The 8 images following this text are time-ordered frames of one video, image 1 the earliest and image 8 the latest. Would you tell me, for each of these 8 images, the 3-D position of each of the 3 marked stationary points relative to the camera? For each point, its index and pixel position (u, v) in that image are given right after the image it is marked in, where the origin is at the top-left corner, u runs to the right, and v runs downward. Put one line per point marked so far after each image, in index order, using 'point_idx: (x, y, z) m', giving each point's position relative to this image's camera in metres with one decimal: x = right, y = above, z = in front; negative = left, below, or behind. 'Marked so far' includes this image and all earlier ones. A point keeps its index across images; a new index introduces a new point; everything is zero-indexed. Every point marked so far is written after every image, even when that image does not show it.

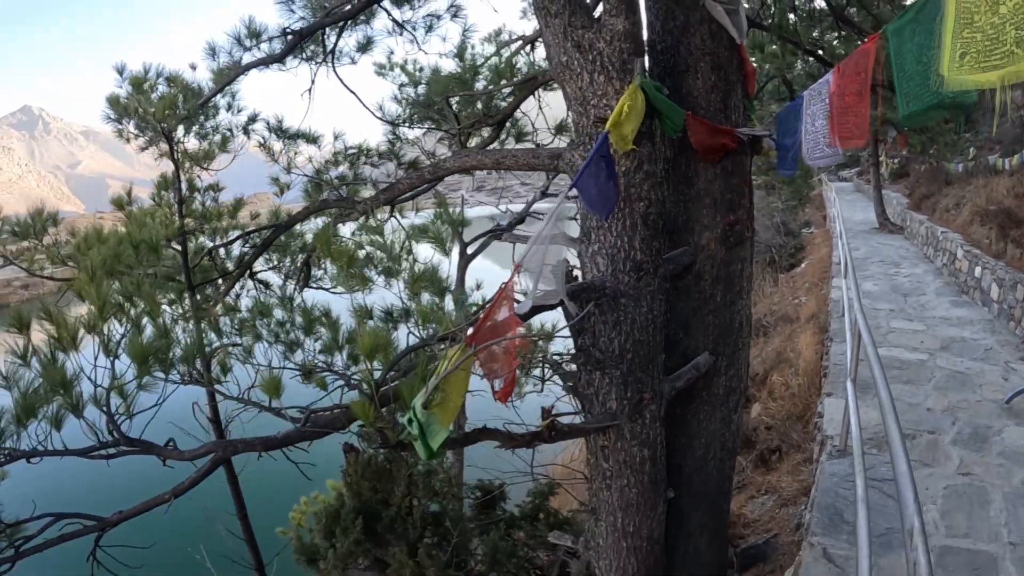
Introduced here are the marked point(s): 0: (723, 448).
0: (+0.8, -0.6, +2.1) m
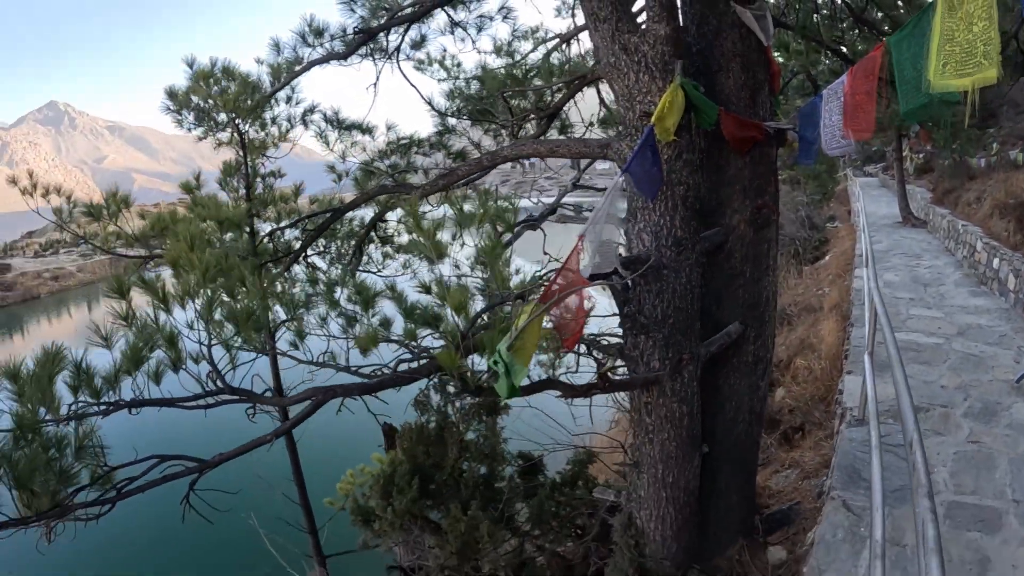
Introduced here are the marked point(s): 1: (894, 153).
0: (+1.0, -0.5, +2.3) m
1: (+6.4, +2.2, +9.8) m
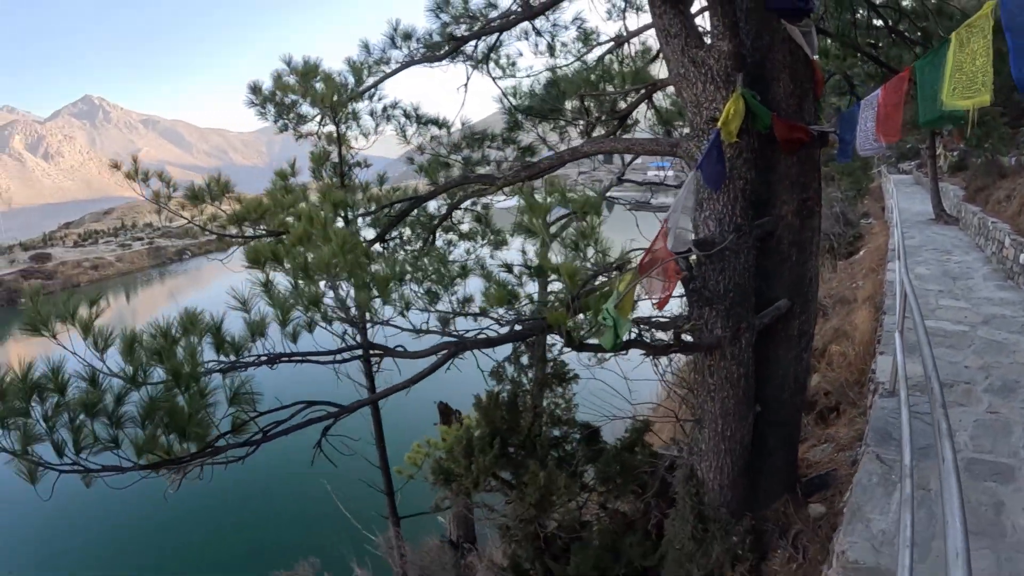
0: (+1.3, -0.4, +2.6) m
1: (+7.0, +2.3, +9.9) m
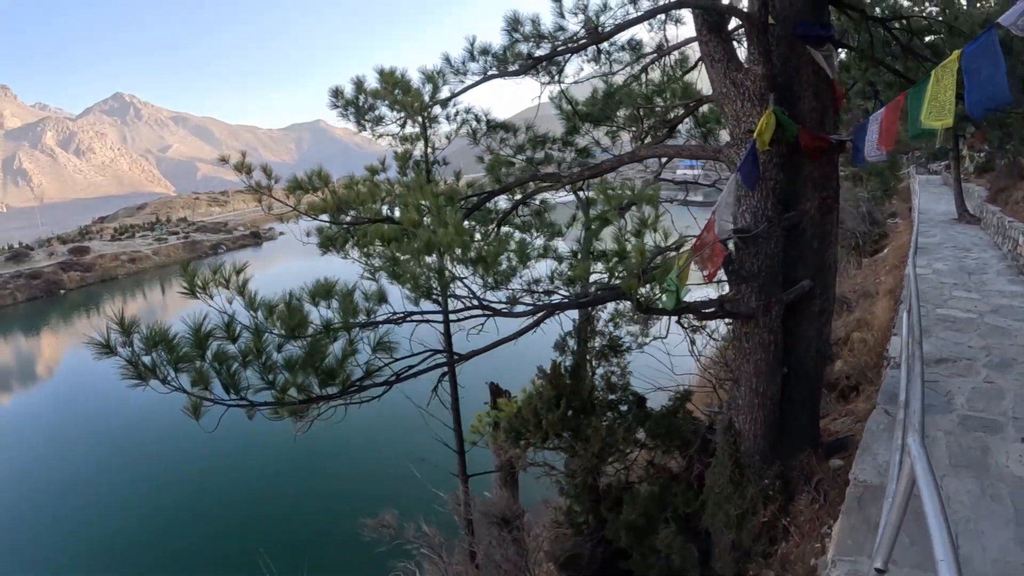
0: (+1.7, -0.3, +3.1) m
1: (+7.6, +2.3, +10.2) m
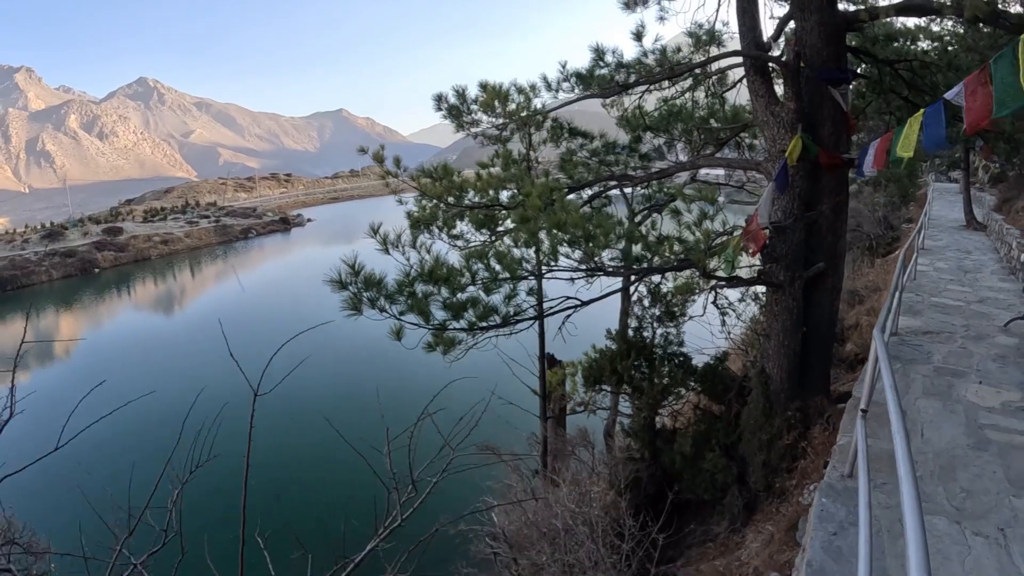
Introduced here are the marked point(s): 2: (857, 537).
0: (+2.2, -0.2, +4.1) m
1: (+8.4, +2.3, +11.1) m
2: (+1.2, -0.9, +2.1) m
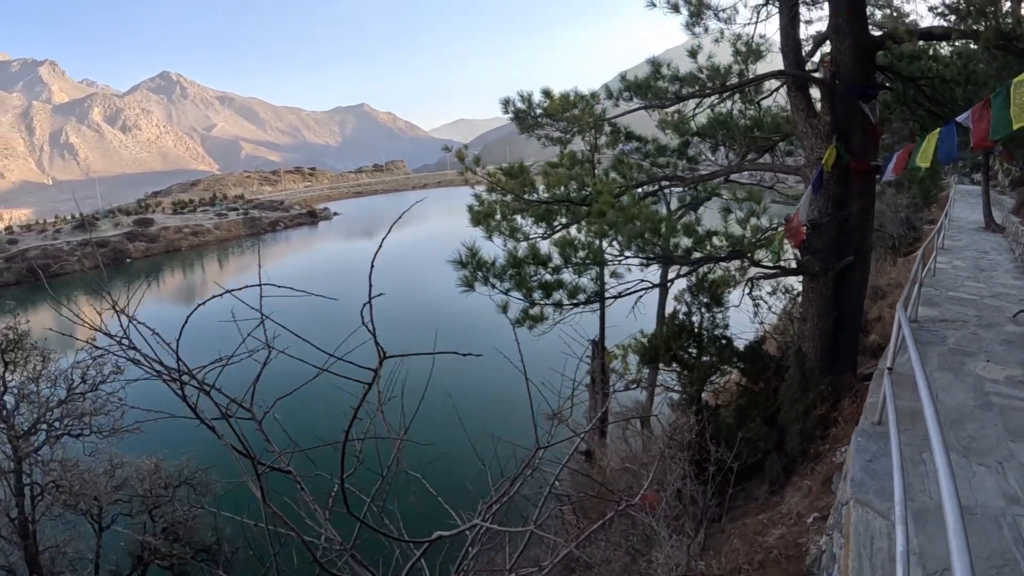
0: (+2.8, -0.1, +4.8) m
1: (+9.2, +2.3, +11.5) m
2: (+1.7, -0.8, +2.7) m
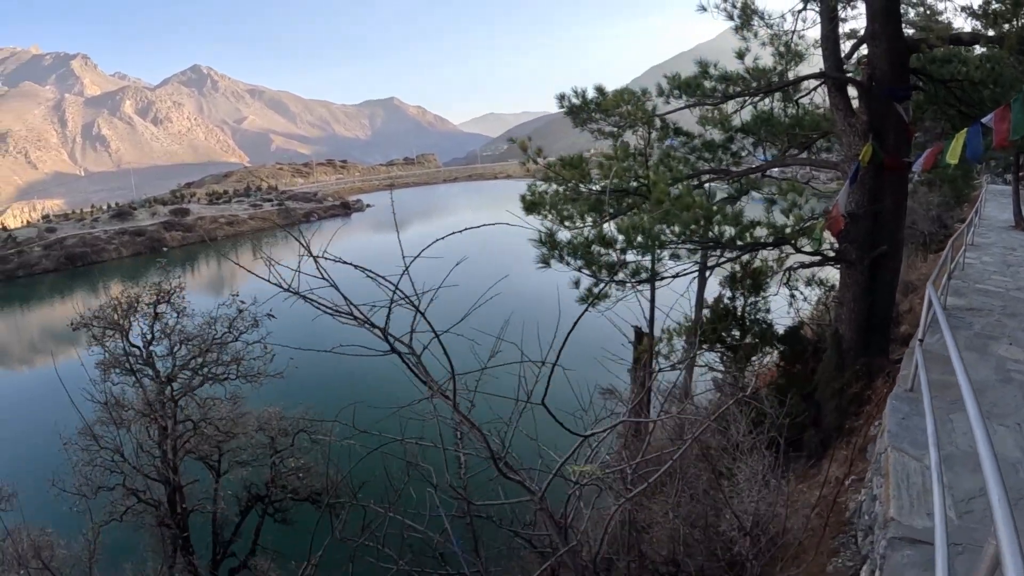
0: (+3.3, 0.0, +5.1) m
1: (+9.9, +2.4, +11.7) m
2: (+2.1, -0.7, +3.1) m
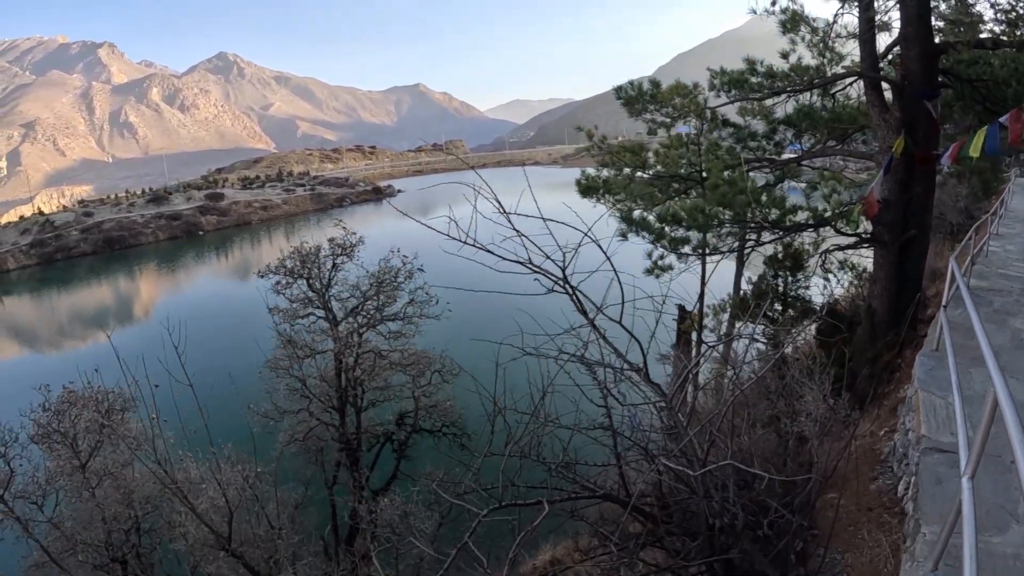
0: (+3.9, +0.2, +5.7) m
1: (+10.8, +2.6, +11.9) m
2: (+2.7, -0.5, +3.7) m
